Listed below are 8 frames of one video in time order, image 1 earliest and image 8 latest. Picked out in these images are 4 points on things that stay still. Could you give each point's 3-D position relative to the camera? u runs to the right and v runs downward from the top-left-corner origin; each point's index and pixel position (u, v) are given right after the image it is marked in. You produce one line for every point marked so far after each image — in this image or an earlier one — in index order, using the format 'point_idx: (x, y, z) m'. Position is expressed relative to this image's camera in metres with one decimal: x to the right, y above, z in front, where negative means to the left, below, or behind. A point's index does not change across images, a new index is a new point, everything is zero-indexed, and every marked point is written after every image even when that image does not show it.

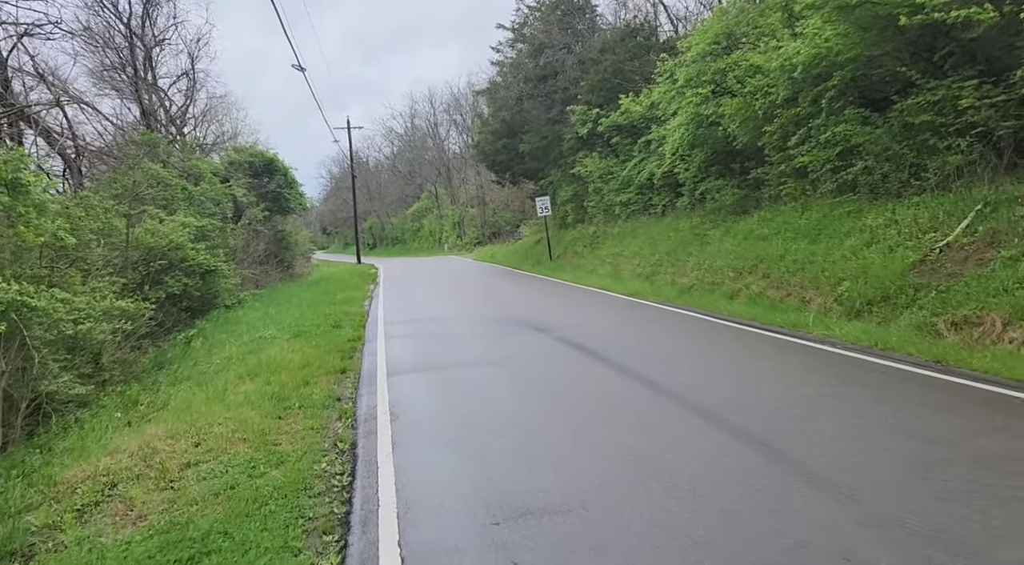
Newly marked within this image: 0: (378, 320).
0: (-2.5, -0.7, +14.8) m
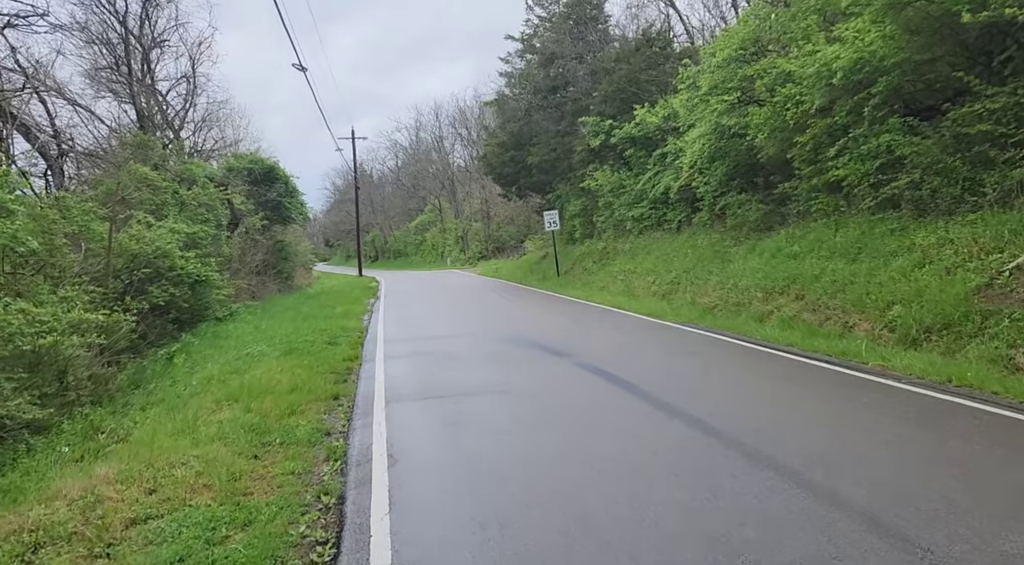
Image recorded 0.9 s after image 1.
0: (-2.3, -1.0, +13.7) m
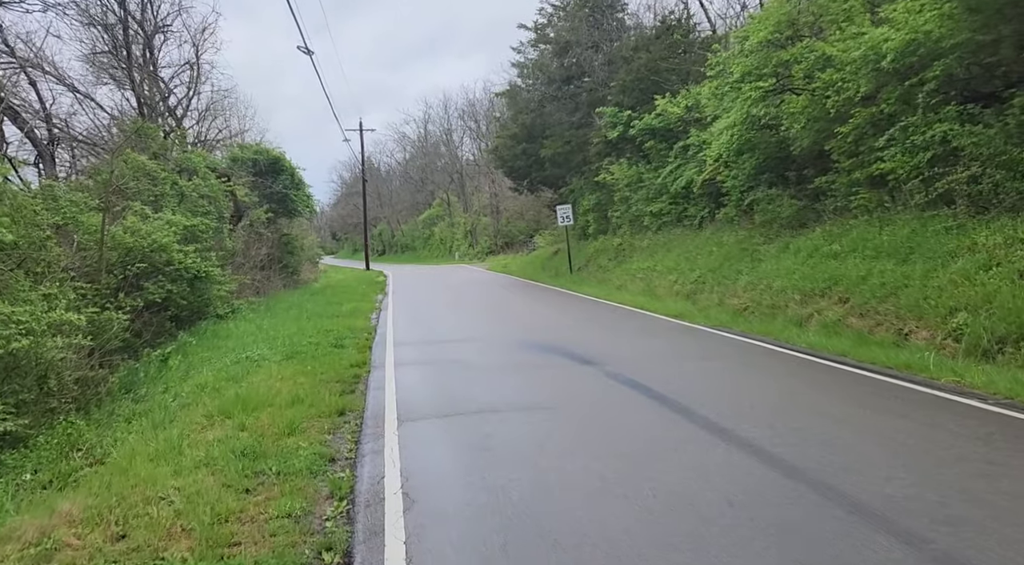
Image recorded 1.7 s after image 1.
0: (-2.0, -1.0, +12.8) m
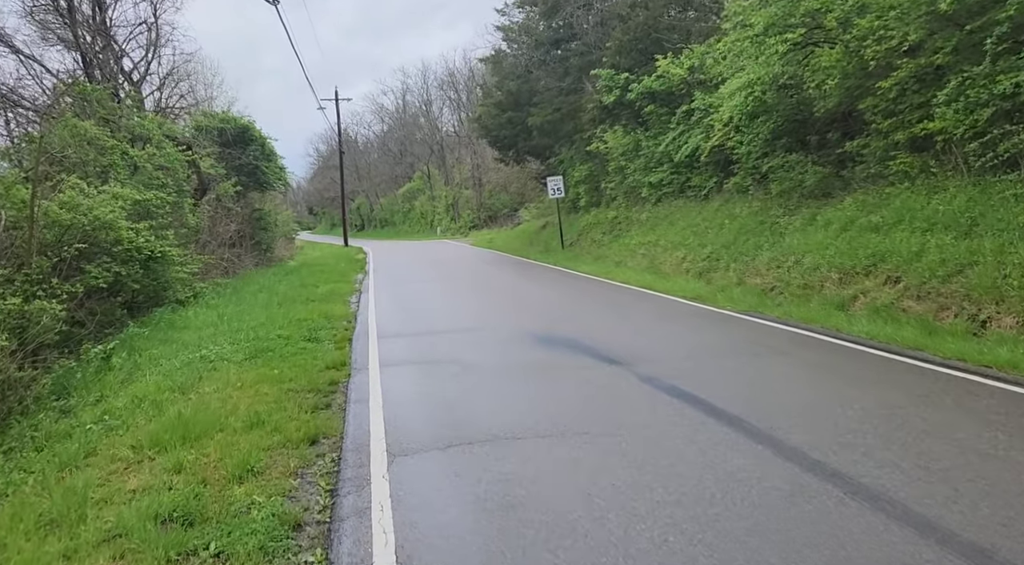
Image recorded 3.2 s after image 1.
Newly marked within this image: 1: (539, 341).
0: (-2.0, -0.7, +11.1) m
1: (+0.3, -0.7, +9.2) m
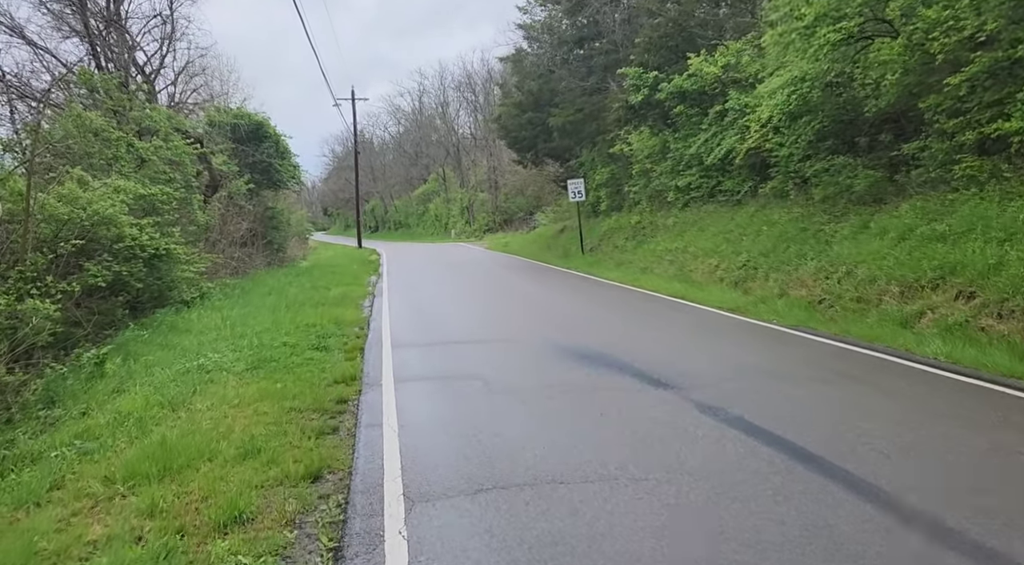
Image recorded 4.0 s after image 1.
0: (-1.7, -0.8, +10.2) m
1: (+0.6, -0.8, +8.3) m
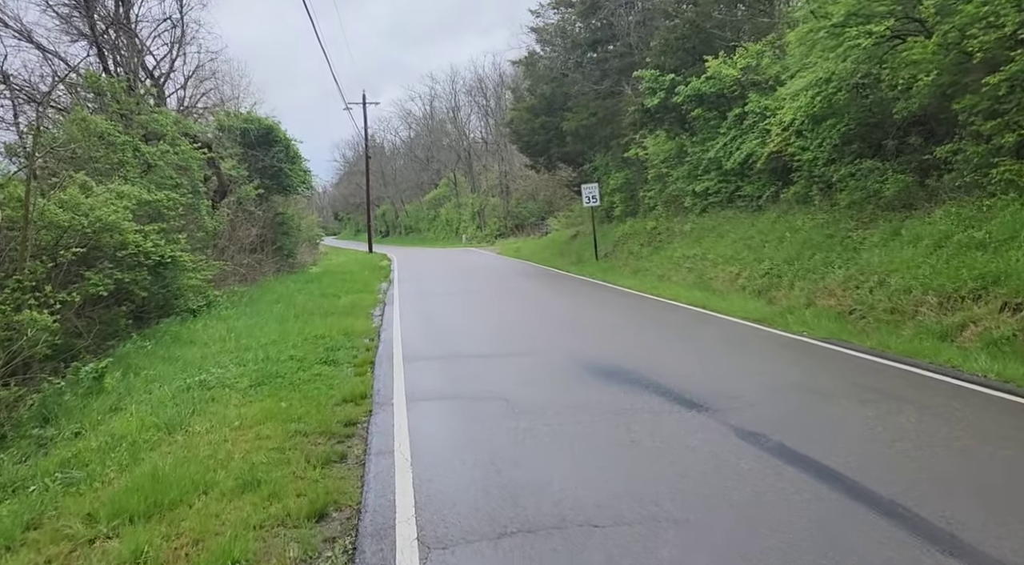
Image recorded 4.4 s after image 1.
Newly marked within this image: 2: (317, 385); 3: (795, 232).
0: (-1.5, -0.9, +9.7) m
1: (+0.8, -0.9, +7.8) m
2: (-1.9, -1.0, +7.7) m
3: (+5.5, +1.0, +15.3) m
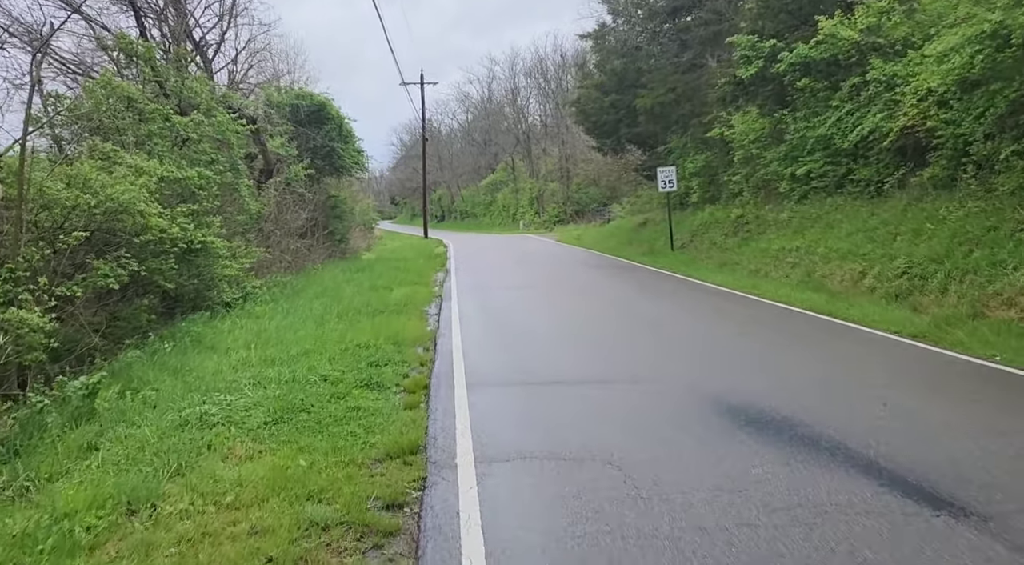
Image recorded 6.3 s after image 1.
0: (-0.5, -0.9, +7.6) m
1: (+1.6, -1.0, +5.5) m
2: (-1.1, -1.0, +5.6) m
3: (+6.8, +1.0, +12.6) m
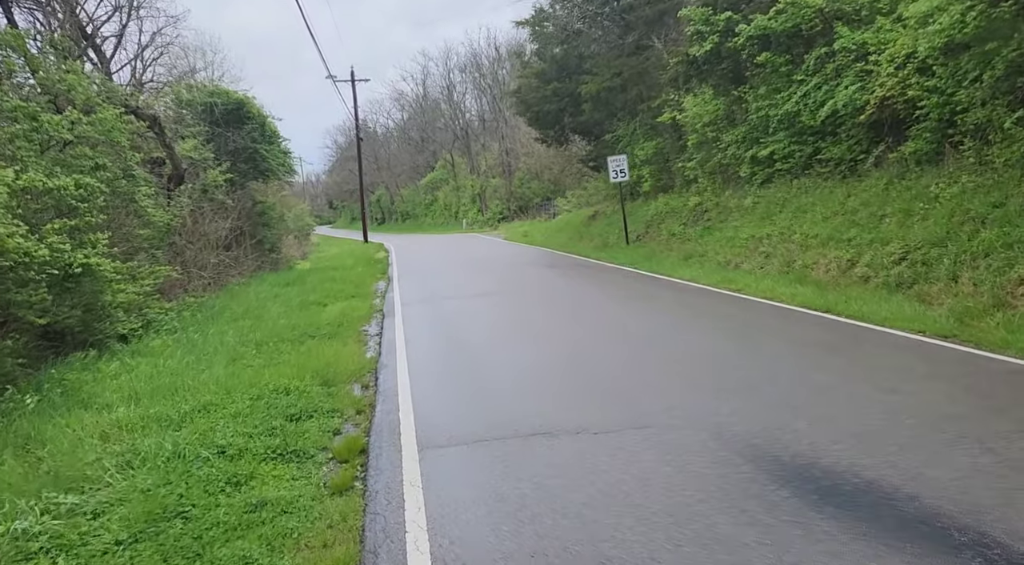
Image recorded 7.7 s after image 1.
0: (-0.8, -1.1, +5.8) m
1: (+1.5, -1.0, +3.8) m
2: (-1.2, -1.2, +3.8) m
3: (+6.1, +1.2, +11.3) m
